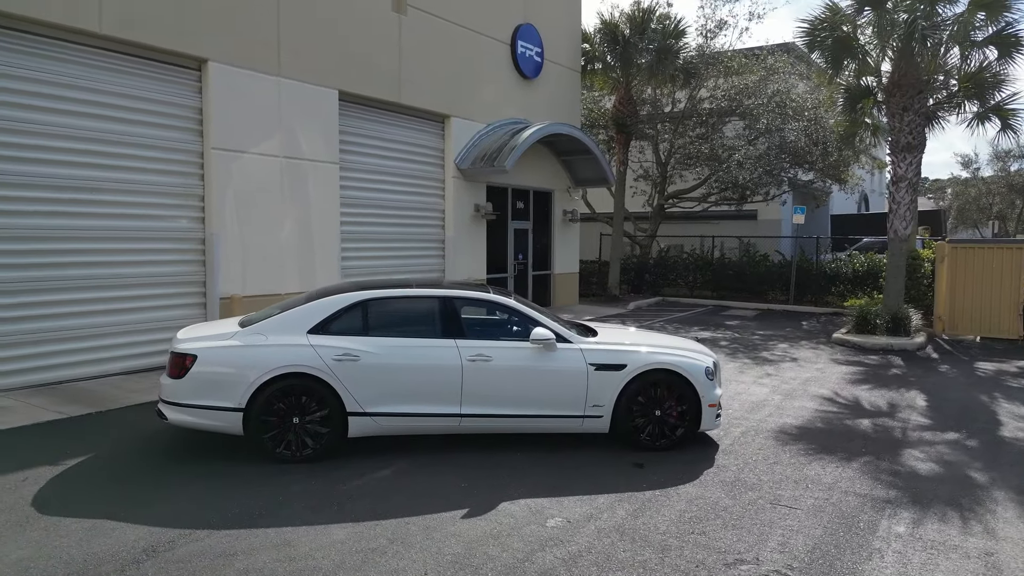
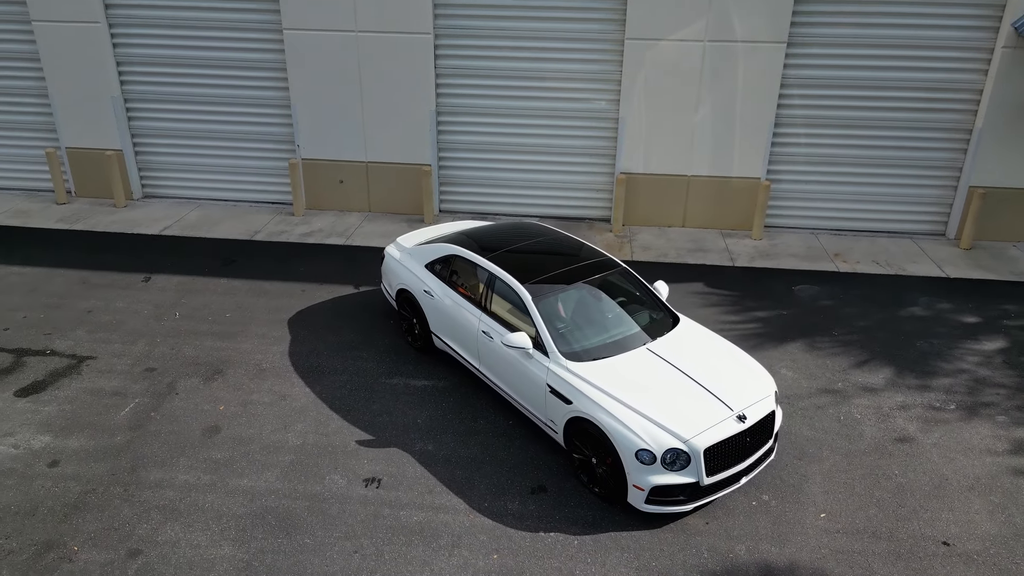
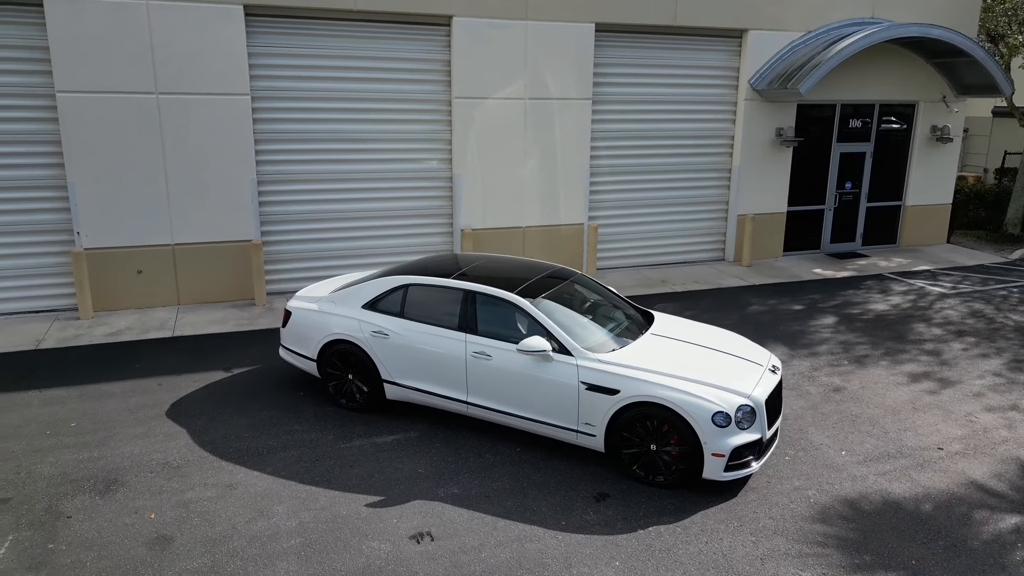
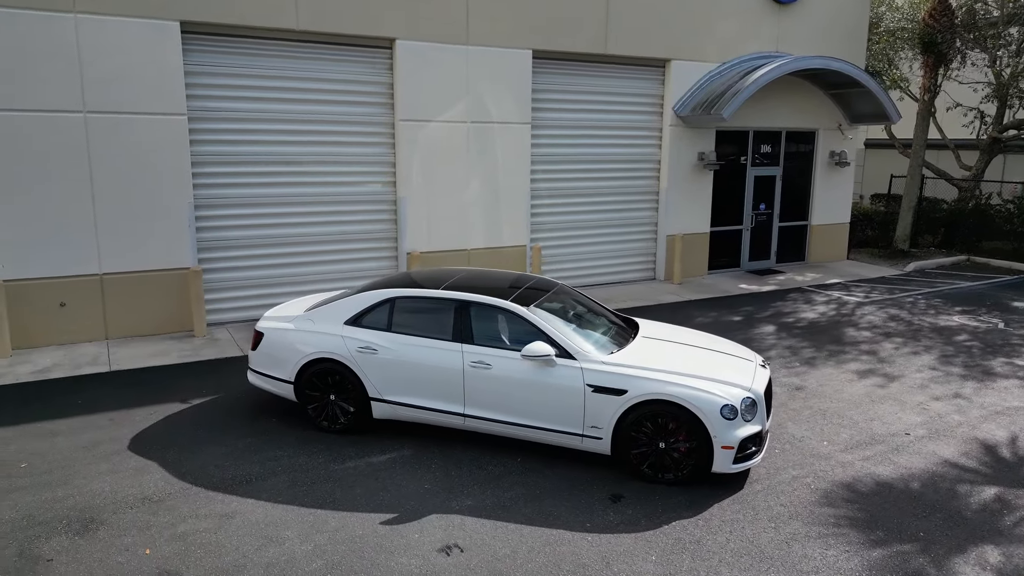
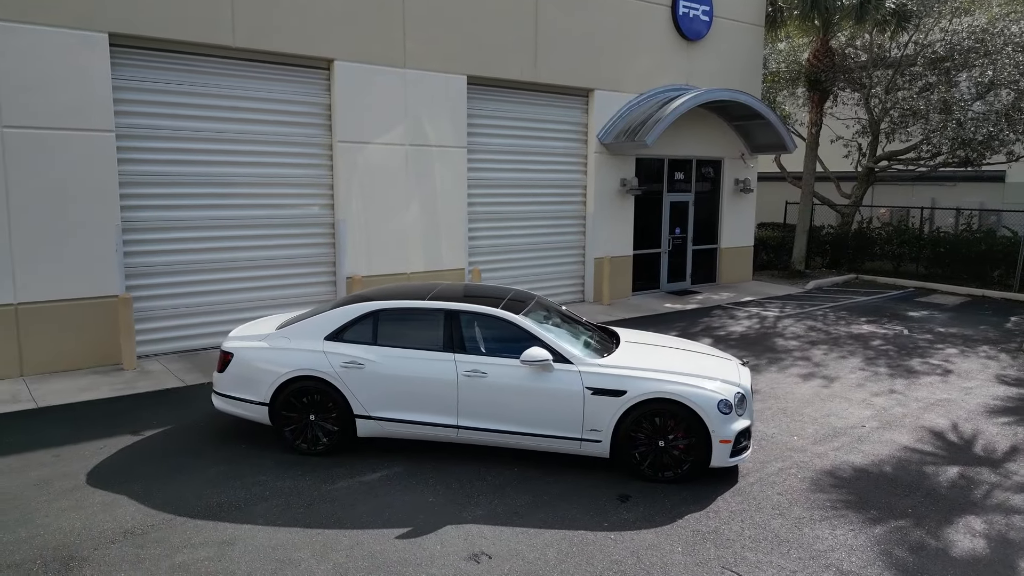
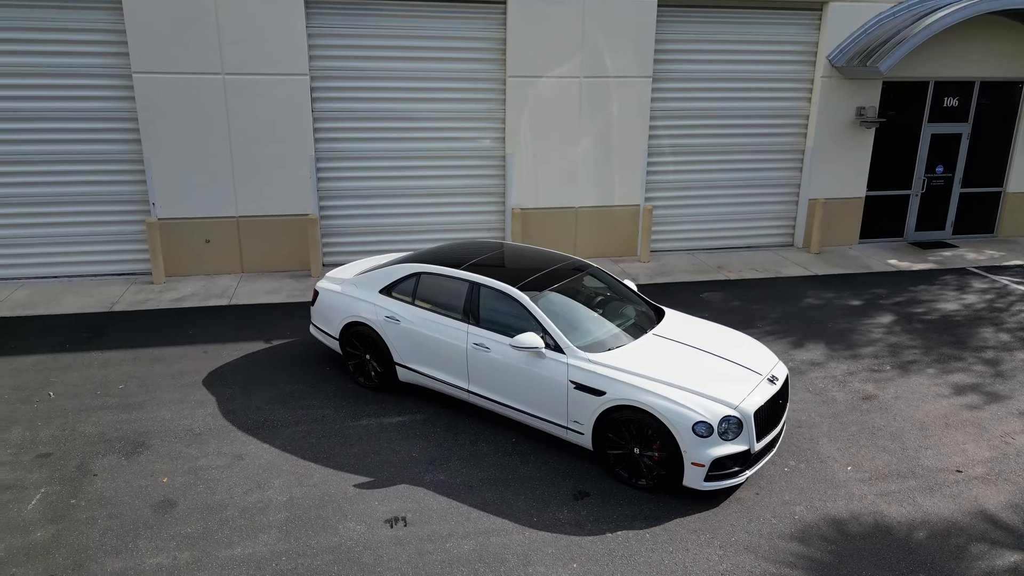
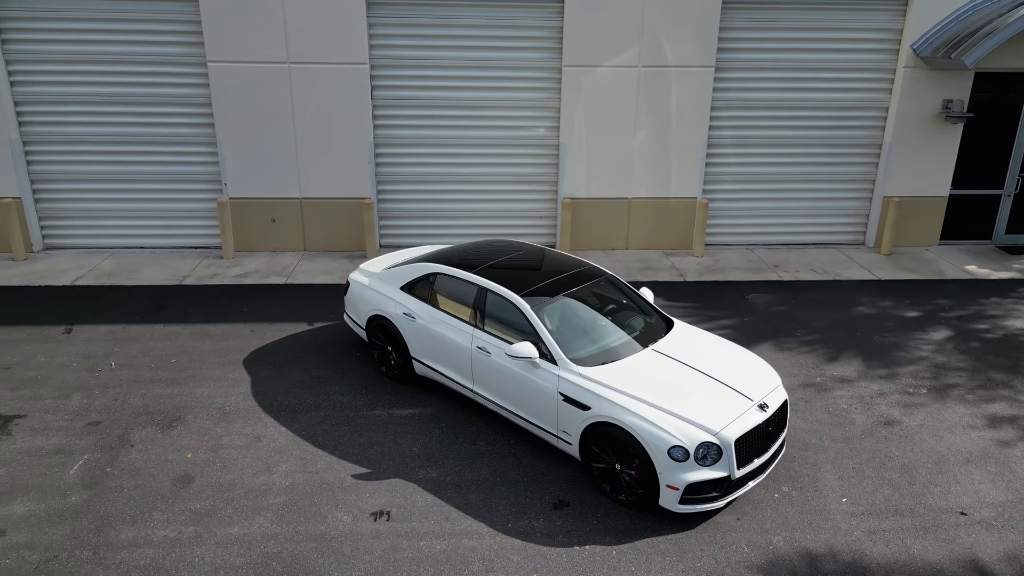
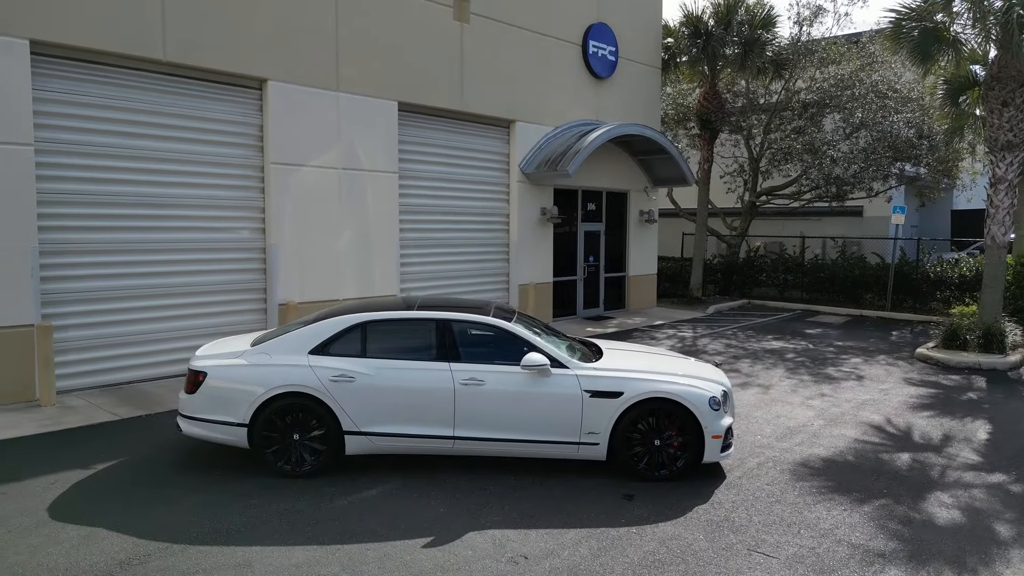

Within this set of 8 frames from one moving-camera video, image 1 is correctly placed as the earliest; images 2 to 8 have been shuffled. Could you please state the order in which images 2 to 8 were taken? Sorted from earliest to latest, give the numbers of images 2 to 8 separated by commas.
8, 5, 4, 3, 6, 7, 2
